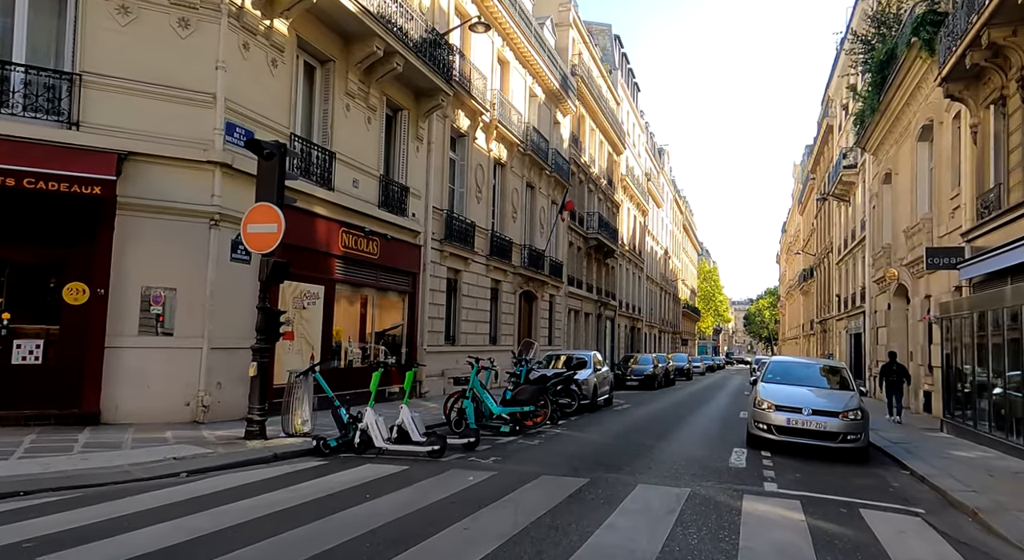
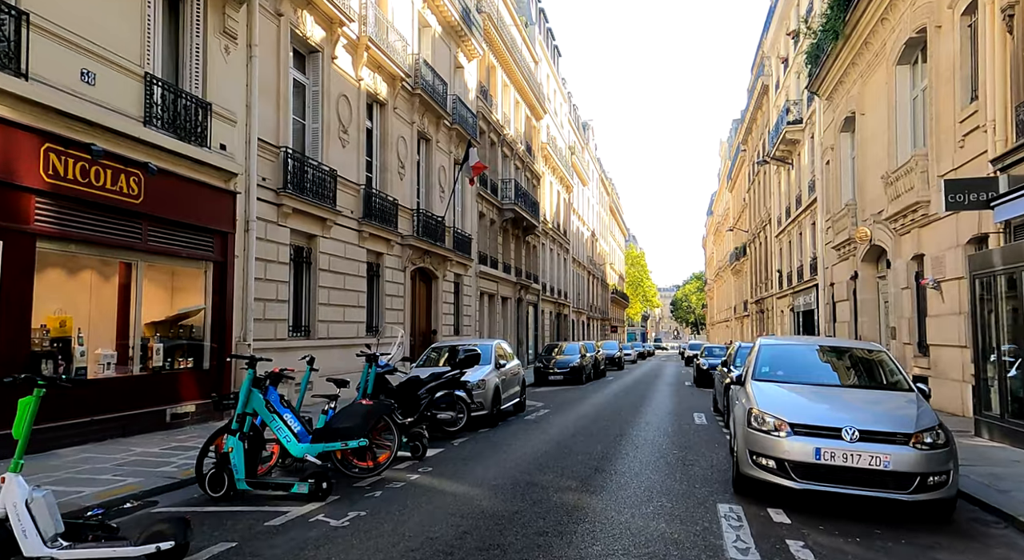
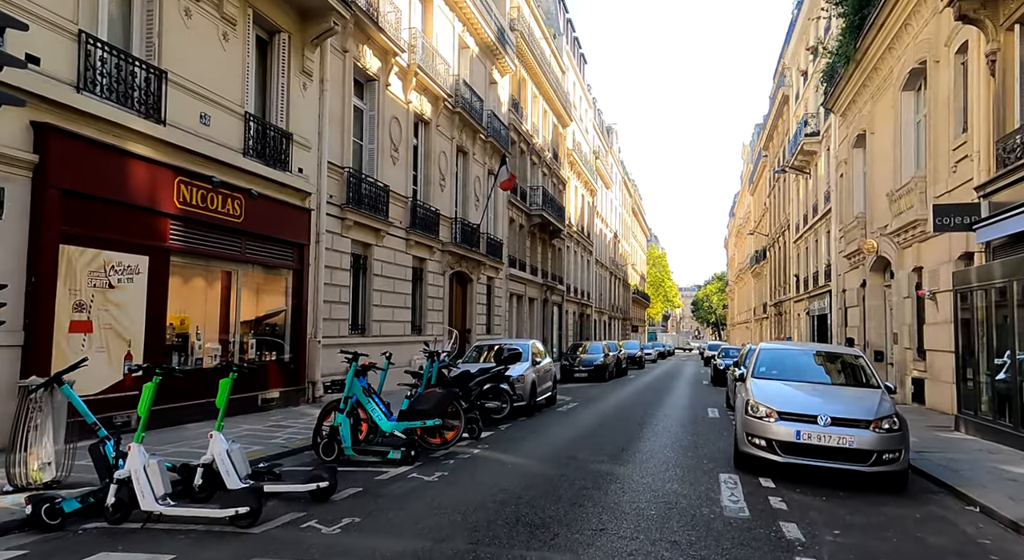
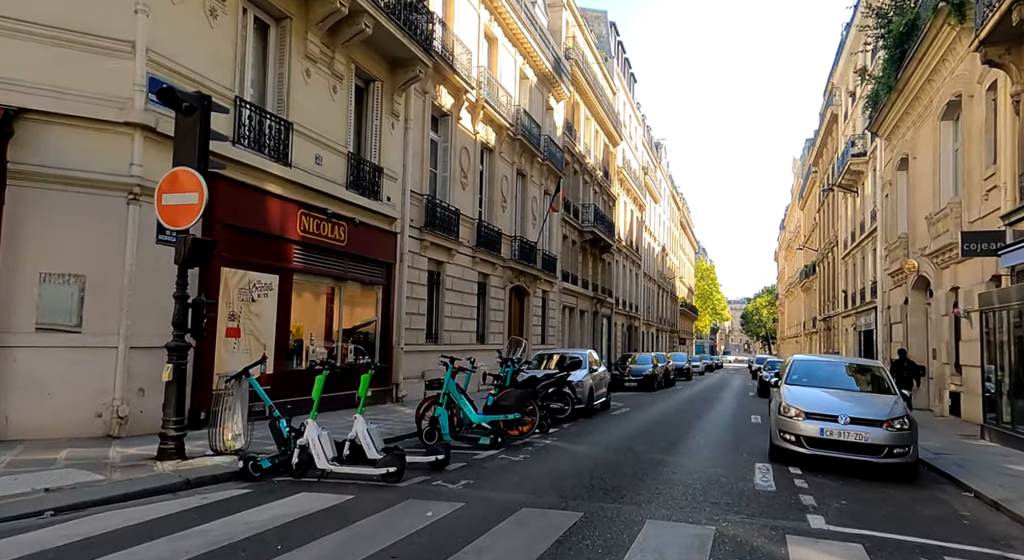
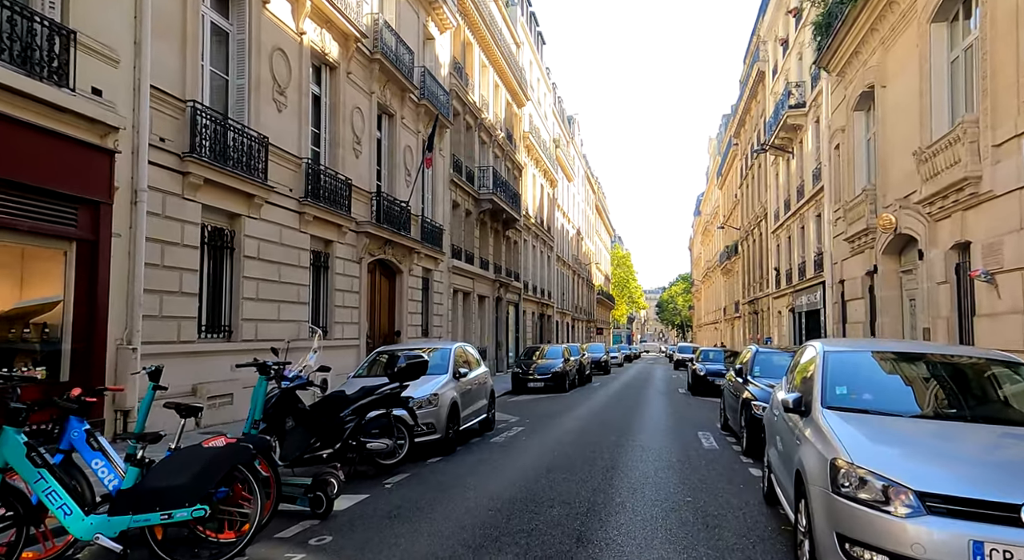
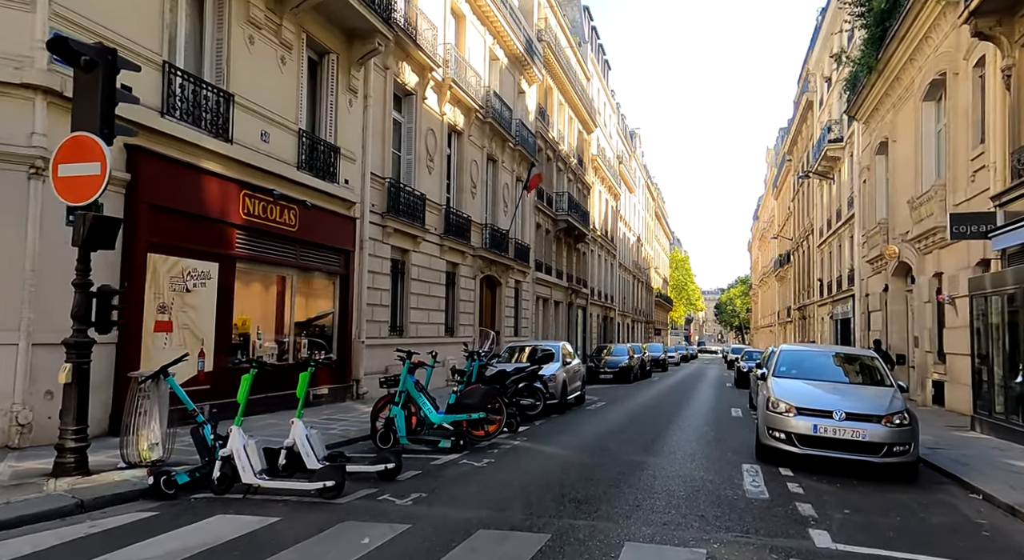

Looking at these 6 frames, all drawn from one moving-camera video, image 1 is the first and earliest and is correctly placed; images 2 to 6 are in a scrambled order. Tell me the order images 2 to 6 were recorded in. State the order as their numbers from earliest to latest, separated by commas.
4, 6, 3, 2, 5
